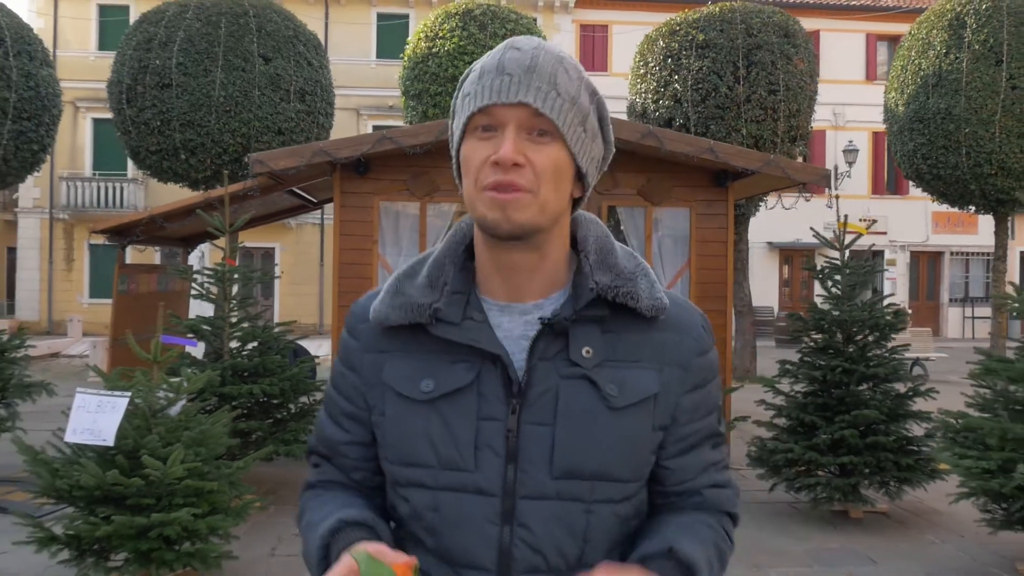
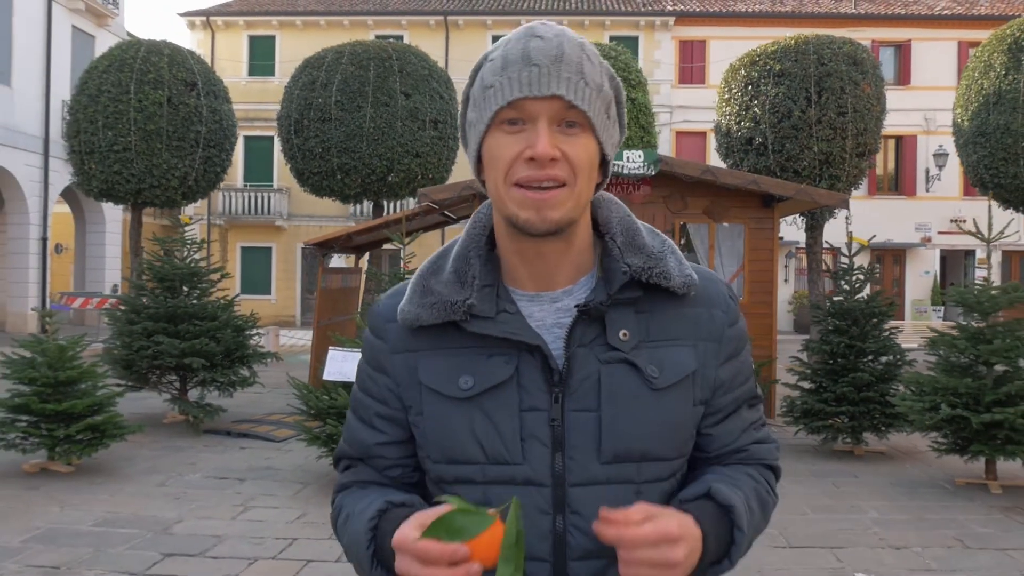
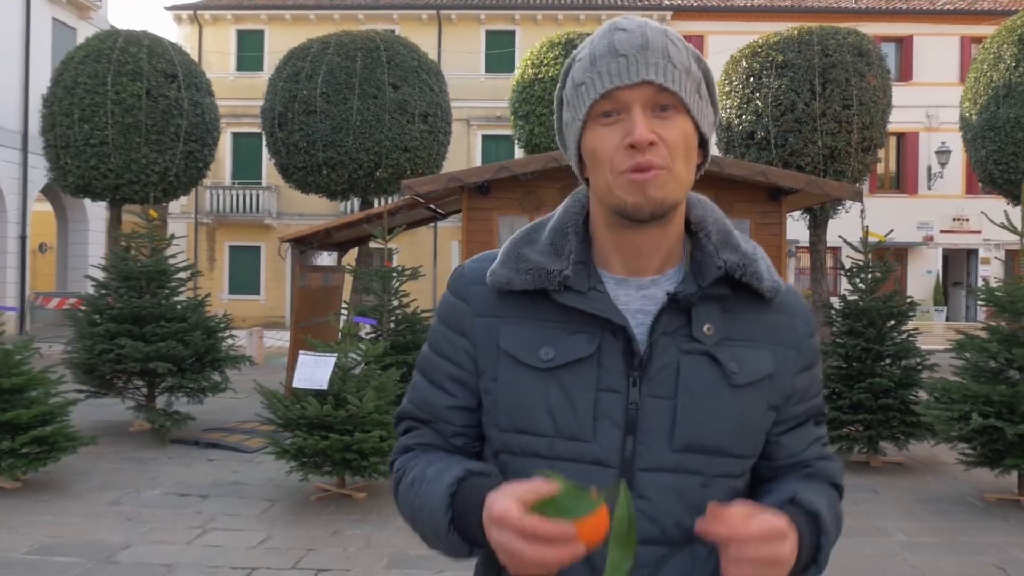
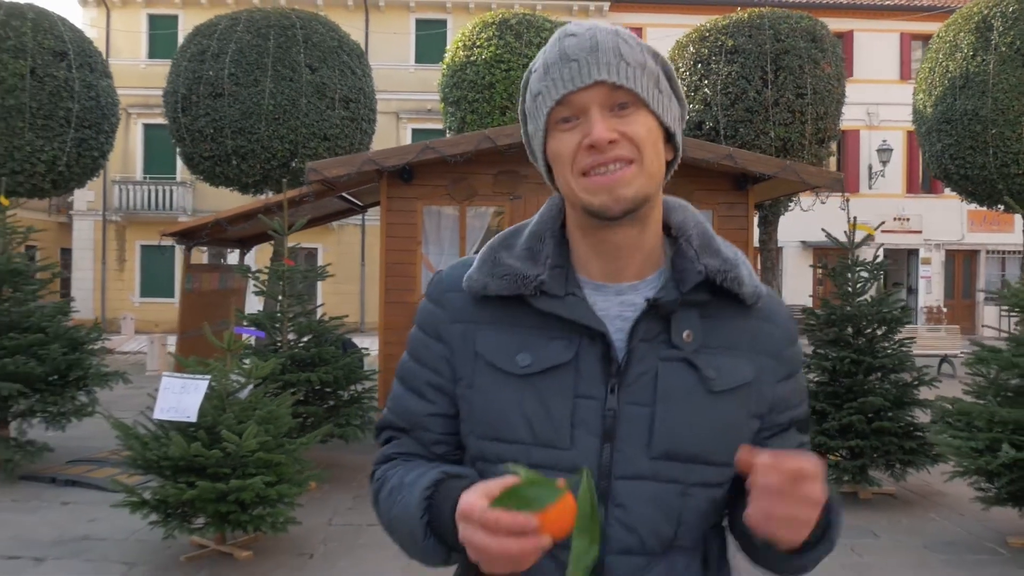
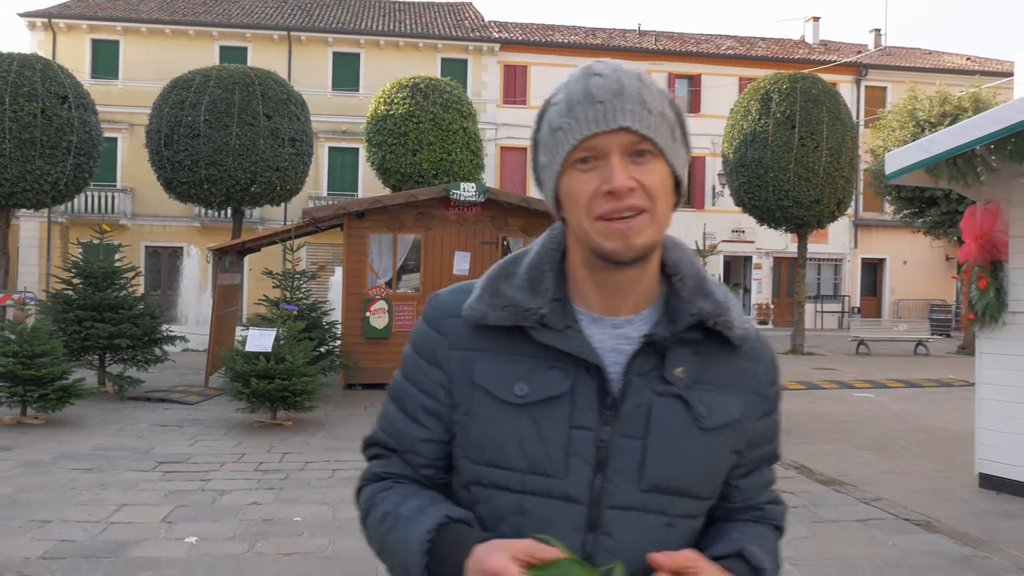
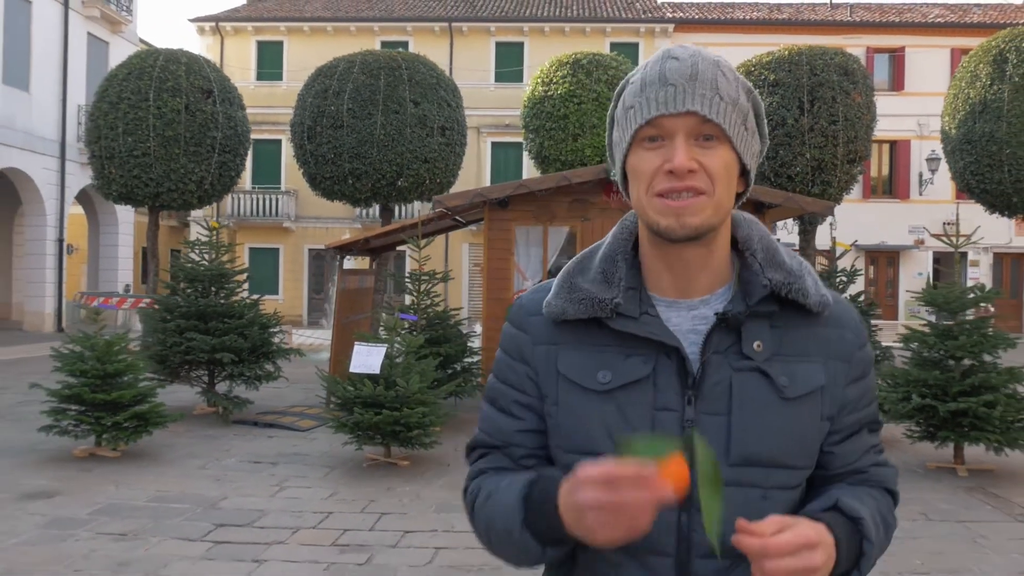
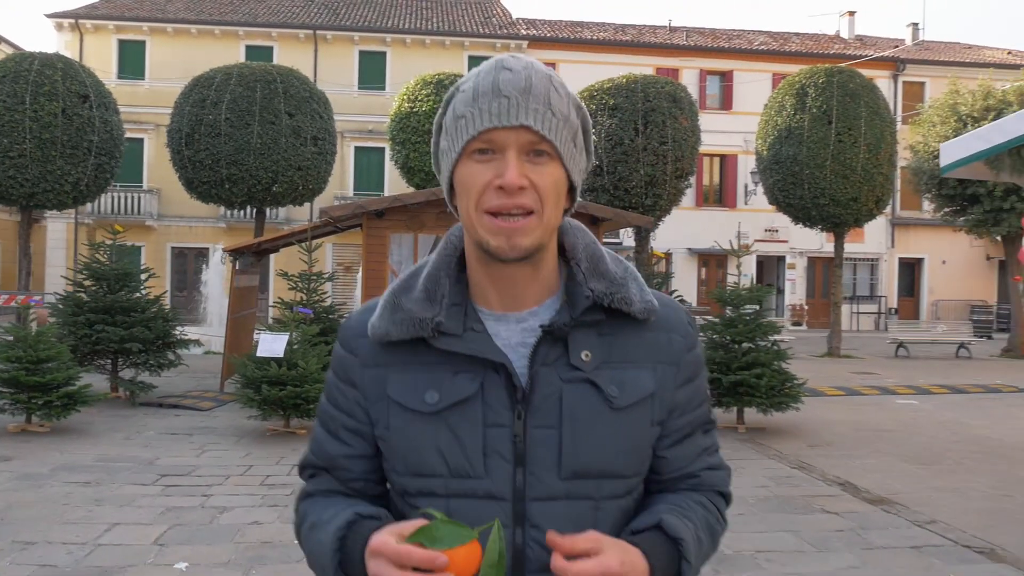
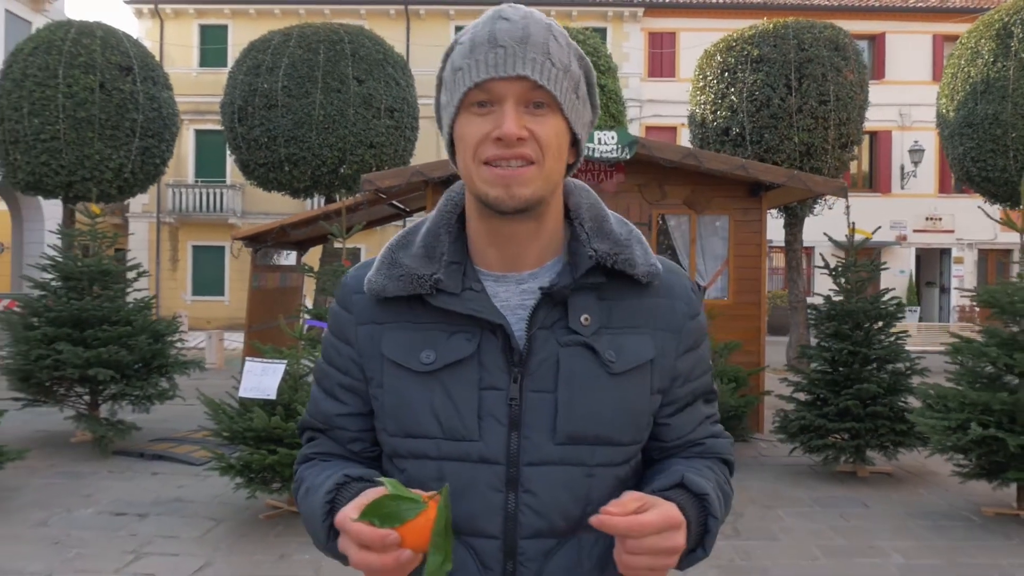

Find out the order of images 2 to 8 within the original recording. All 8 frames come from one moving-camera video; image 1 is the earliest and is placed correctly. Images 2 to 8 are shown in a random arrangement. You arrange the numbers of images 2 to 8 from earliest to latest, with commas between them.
4, 8, 3, 2, 6, 7, 5
